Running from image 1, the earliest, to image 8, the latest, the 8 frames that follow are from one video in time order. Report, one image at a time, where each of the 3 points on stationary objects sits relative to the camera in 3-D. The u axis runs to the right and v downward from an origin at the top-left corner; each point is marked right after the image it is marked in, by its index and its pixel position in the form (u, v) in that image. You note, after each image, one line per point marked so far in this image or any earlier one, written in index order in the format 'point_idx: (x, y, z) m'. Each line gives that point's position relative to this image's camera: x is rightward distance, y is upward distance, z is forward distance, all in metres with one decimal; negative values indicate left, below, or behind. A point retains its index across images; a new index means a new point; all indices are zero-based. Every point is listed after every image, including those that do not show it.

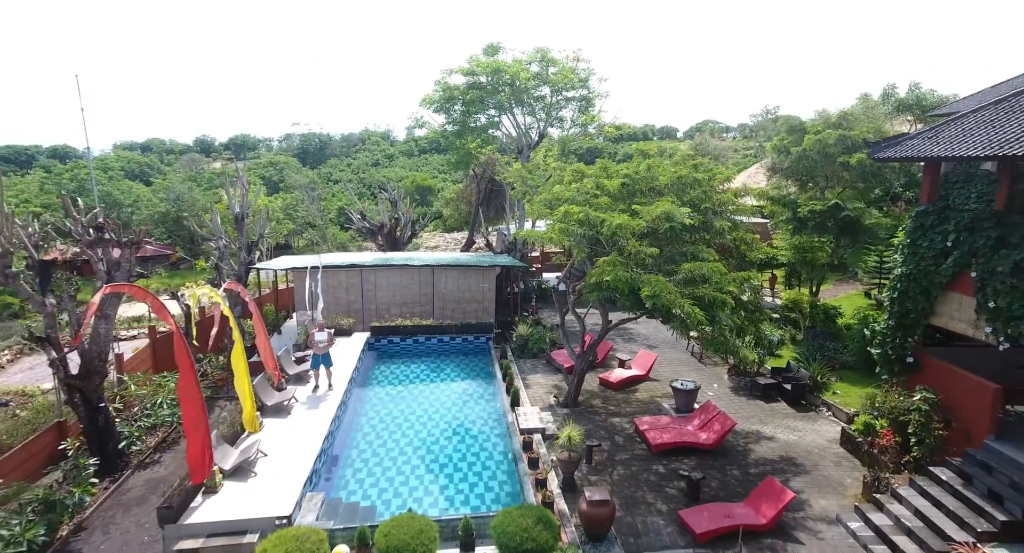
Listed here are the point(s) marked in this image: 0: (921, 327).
0: (+7.3, -0.9, +8.5) m
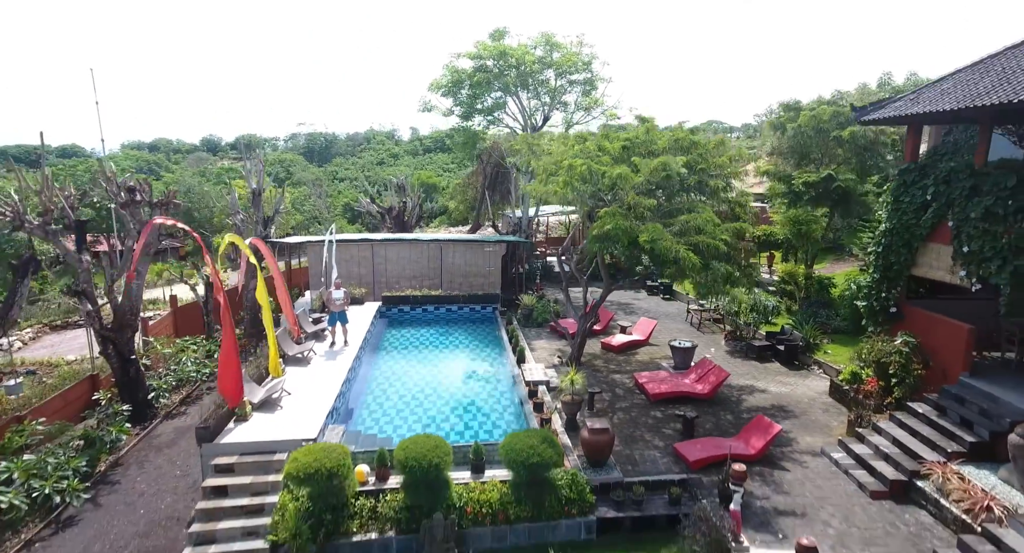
0: (+7.4, 0.0, +9.0) m
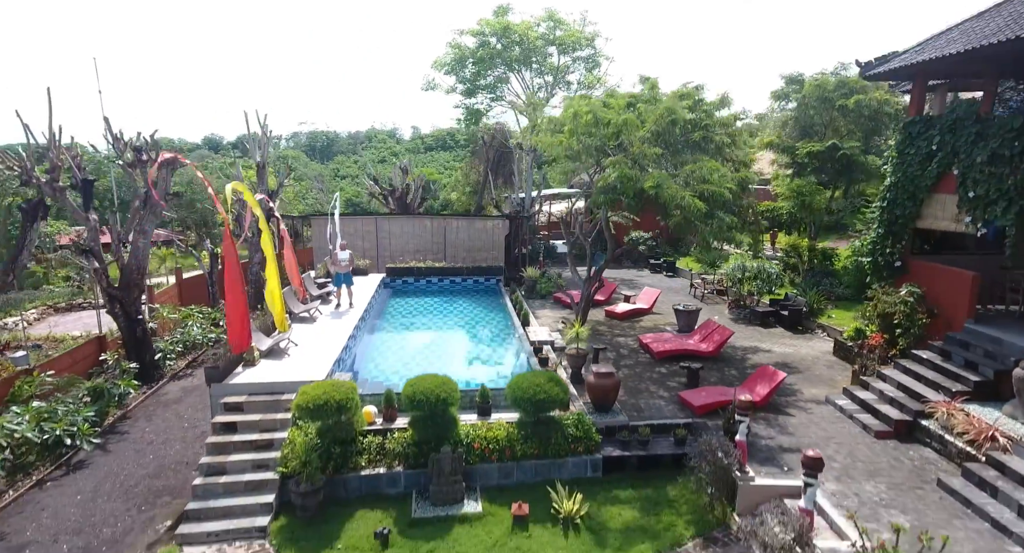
0: (+7.5, +0.8, +9.0) m
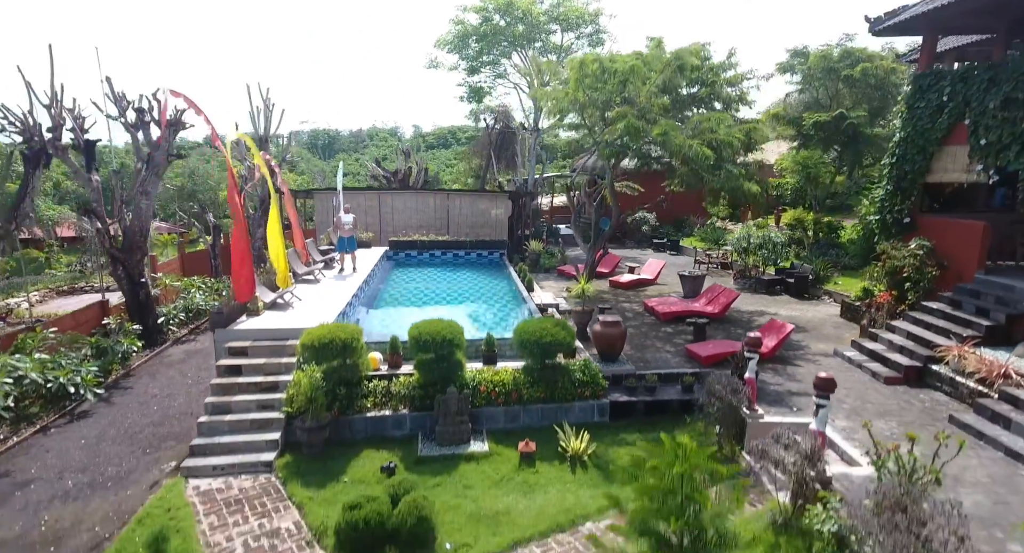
0: (+7.6, +1.7, +9.0) m
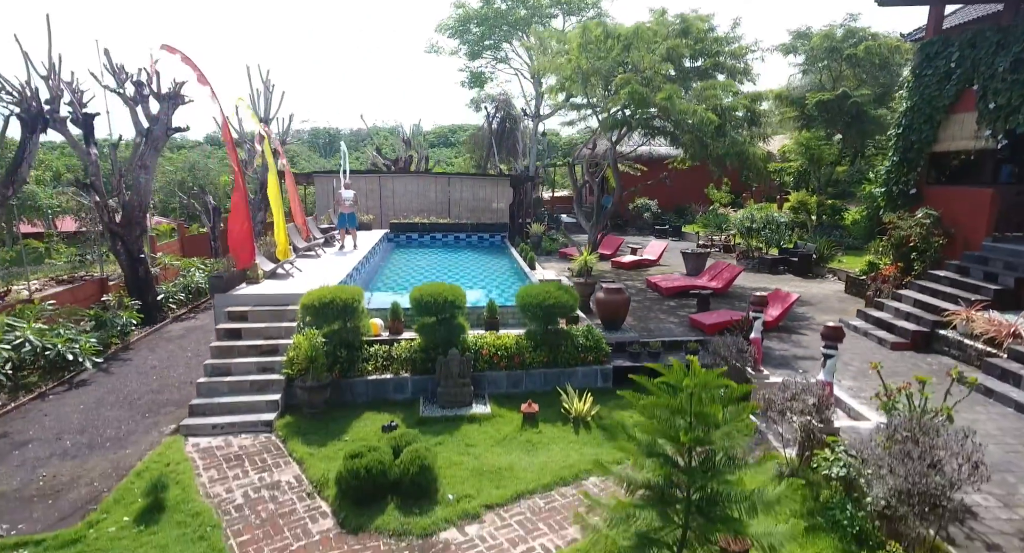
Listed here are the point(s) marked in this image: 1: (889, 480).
0: (+7.6, +2.2, +8.9) m
1: (+2.6, -1.4, +3.3) m
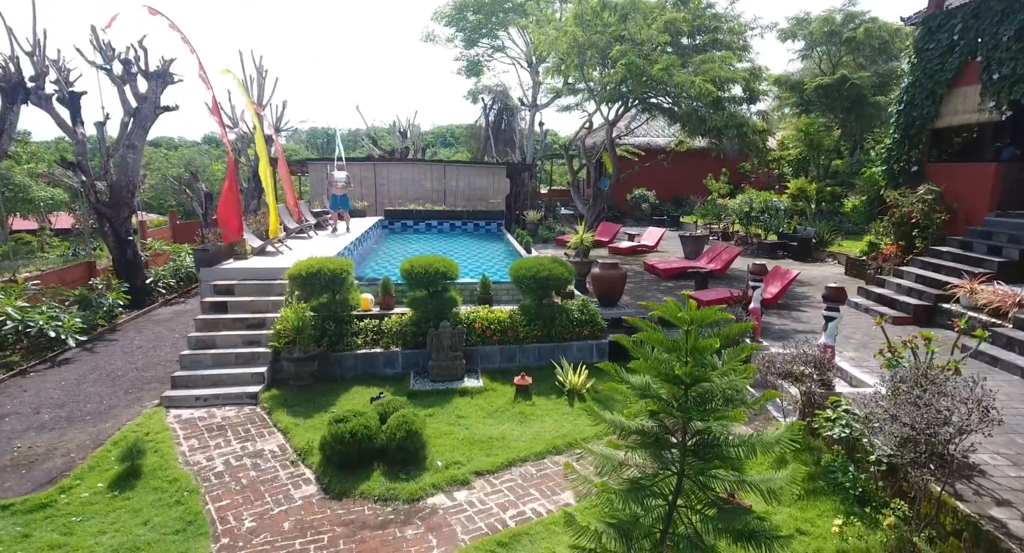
0: (+7.5, +2.6, +8.8) m
1: (+2.5, -1.0, +3.1) m
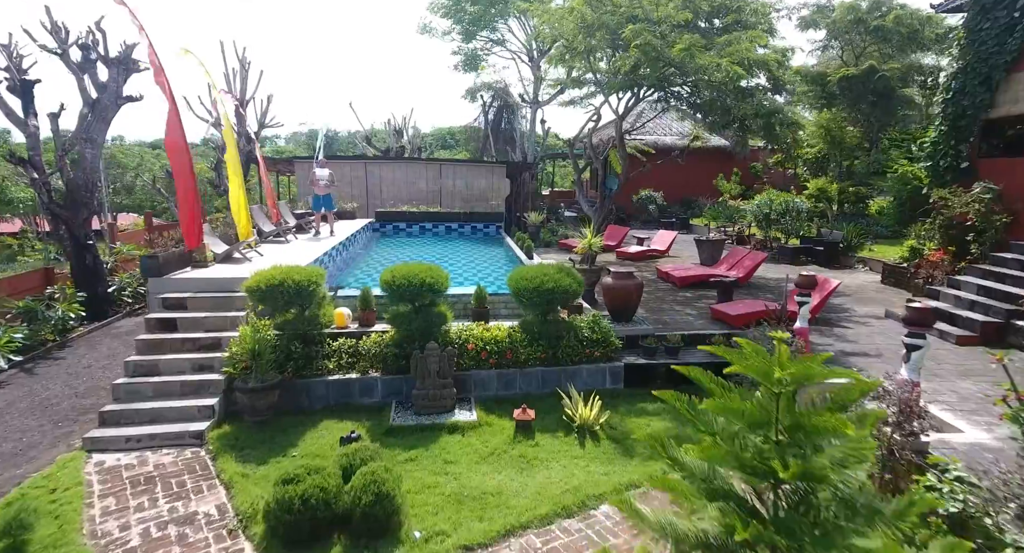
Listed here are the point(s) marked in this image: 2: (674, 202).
0: (+7.5, +2.4, +7.8) m
1: (+2.5, -1.1, +2.1) m
2: (+6.7, +3.1, +19.9) m
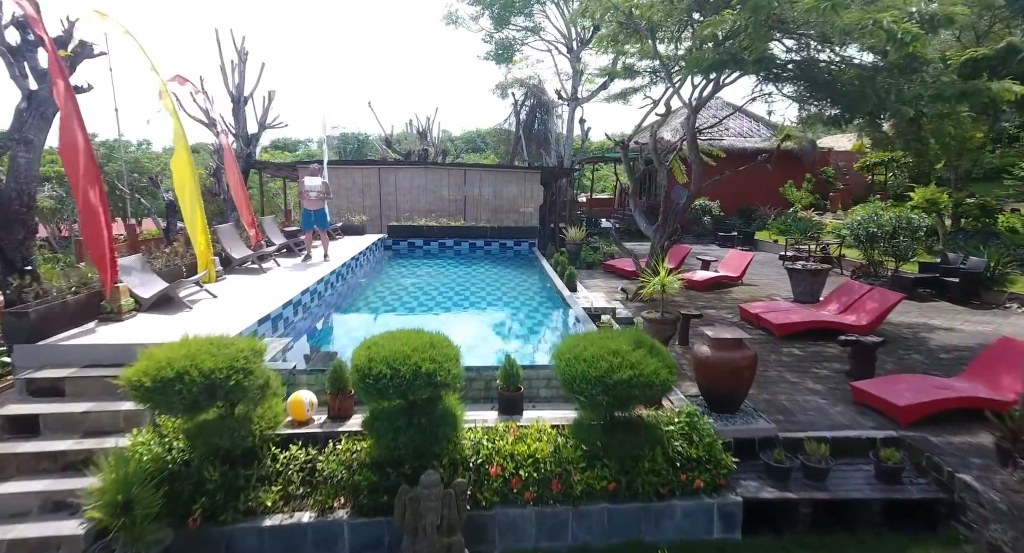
0: (+8.0, +1.7, +5.2) m
1: (+2.6, -1.7, -0.2) m
2: (+7.9, +2.3, +17.4) m
